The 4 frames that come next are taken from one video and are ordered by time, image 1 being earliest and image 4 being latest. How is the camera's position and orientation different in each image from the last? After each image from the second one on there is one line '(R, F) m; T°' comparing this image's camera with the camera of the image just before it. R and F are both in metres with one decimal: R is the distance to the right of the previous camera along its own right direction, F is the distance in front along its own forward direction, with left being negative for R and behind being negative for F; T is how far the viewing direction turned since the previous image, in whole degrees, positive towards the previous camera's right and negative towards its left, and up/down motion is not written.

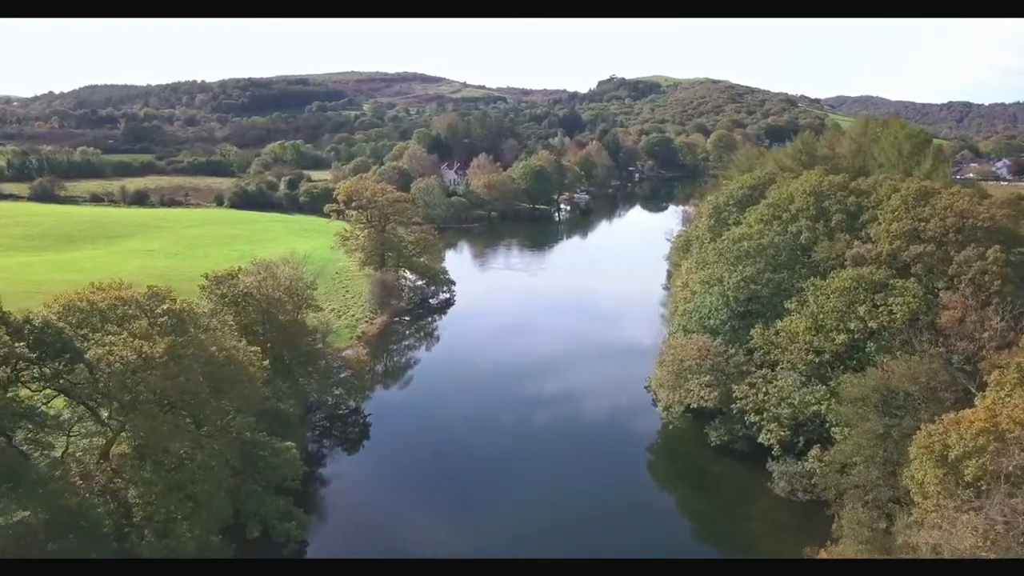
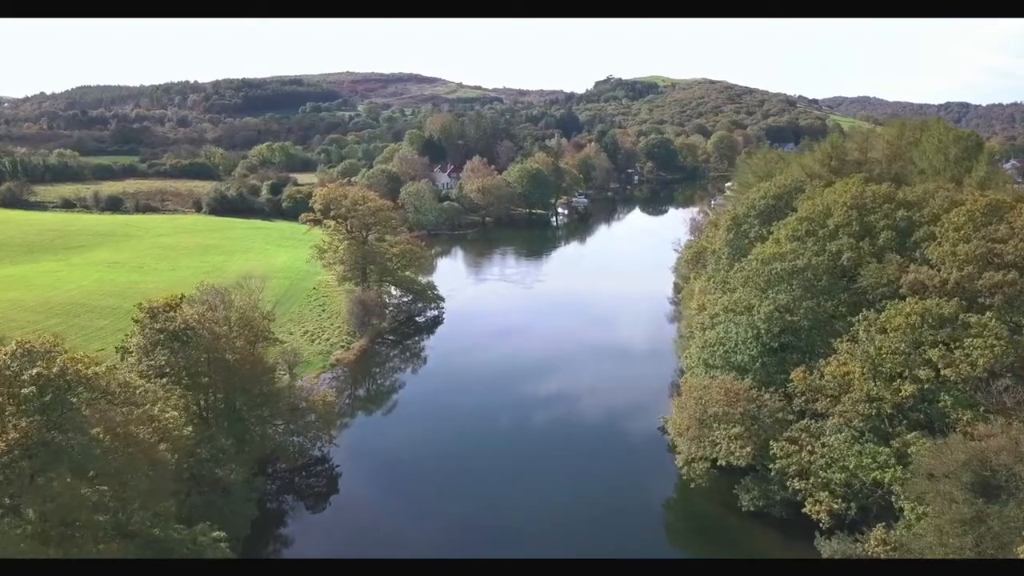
(+0.1, +3.5) m; 0°
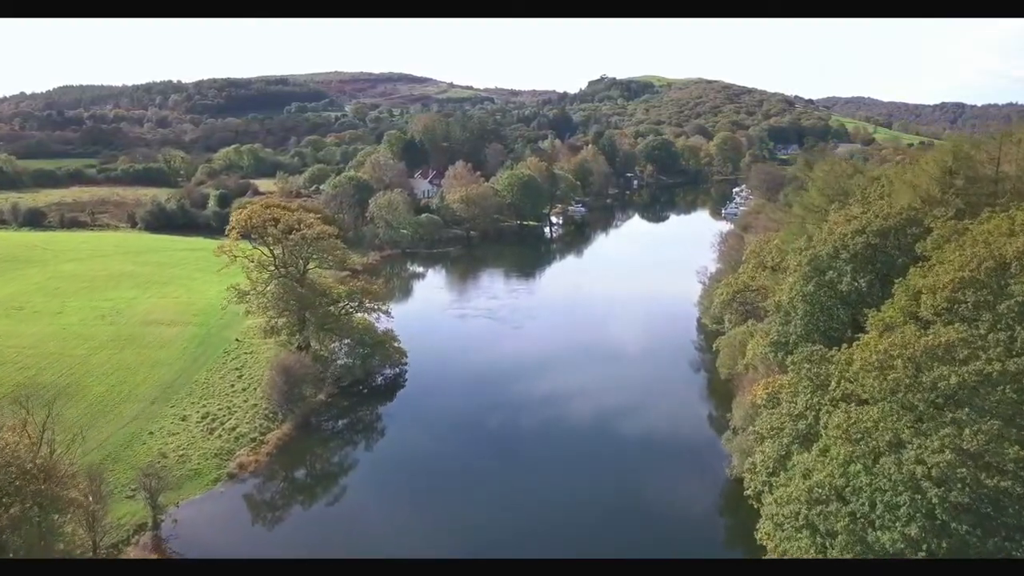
(+0.3, +8.6) m; +1°
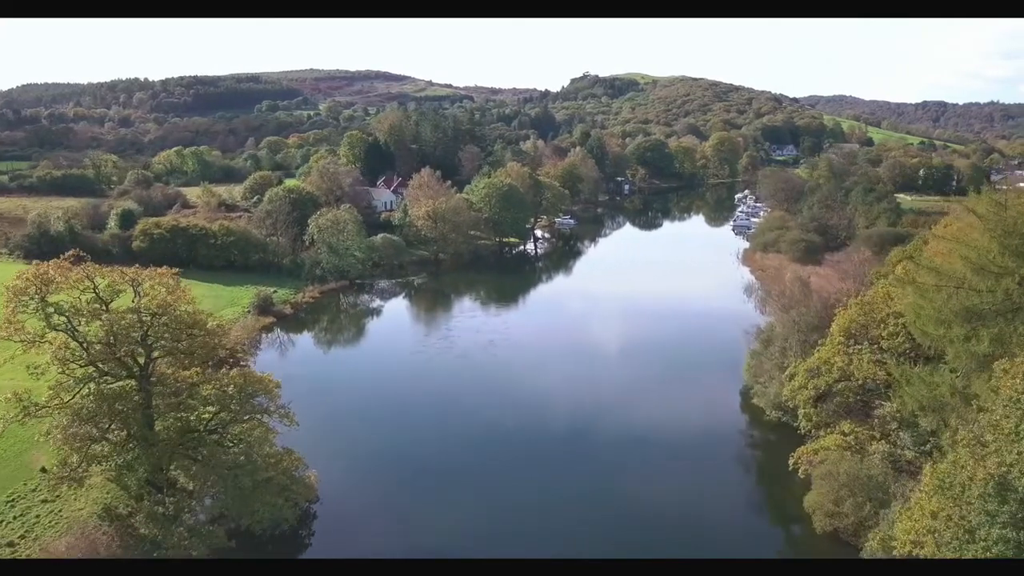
(+0.3, +10.3) m; +1°
